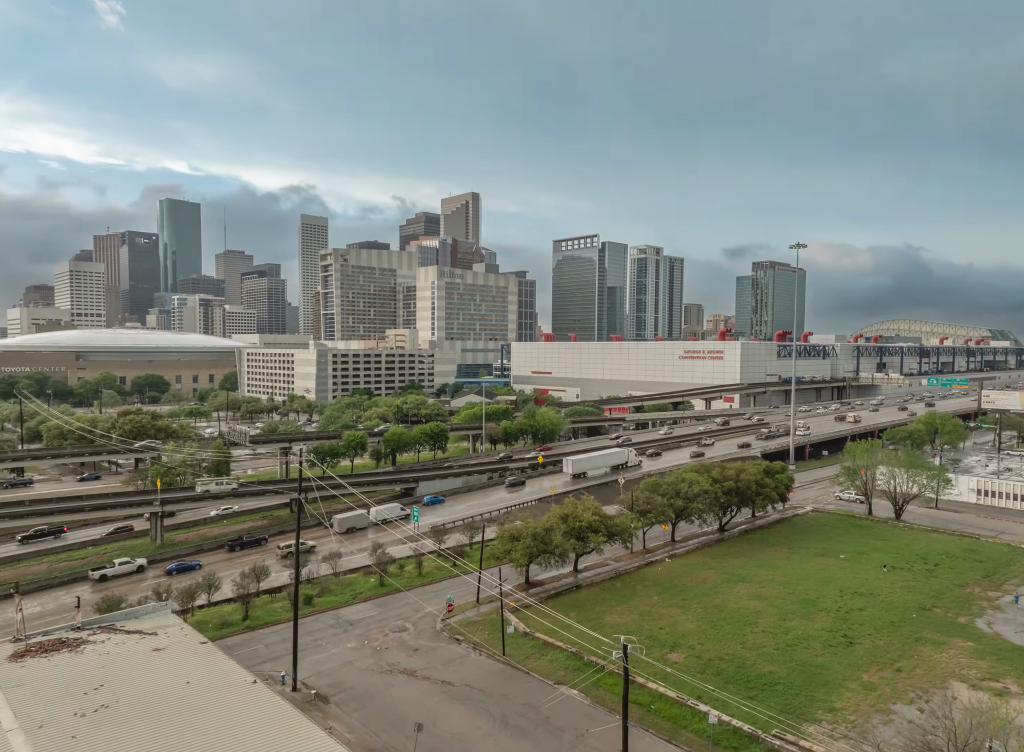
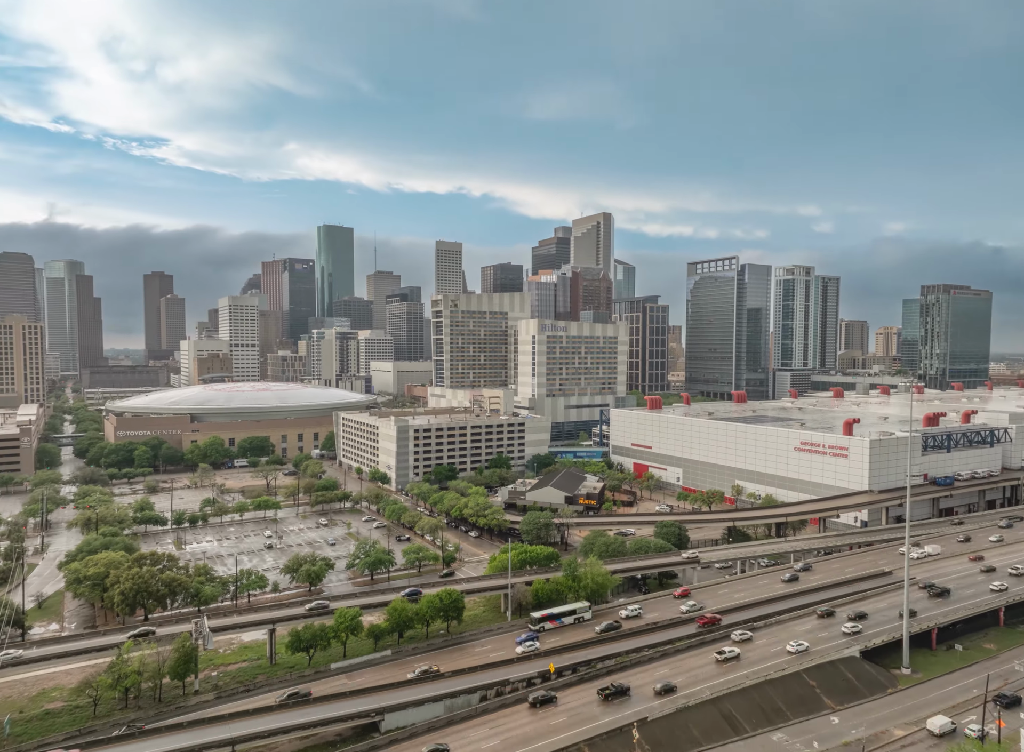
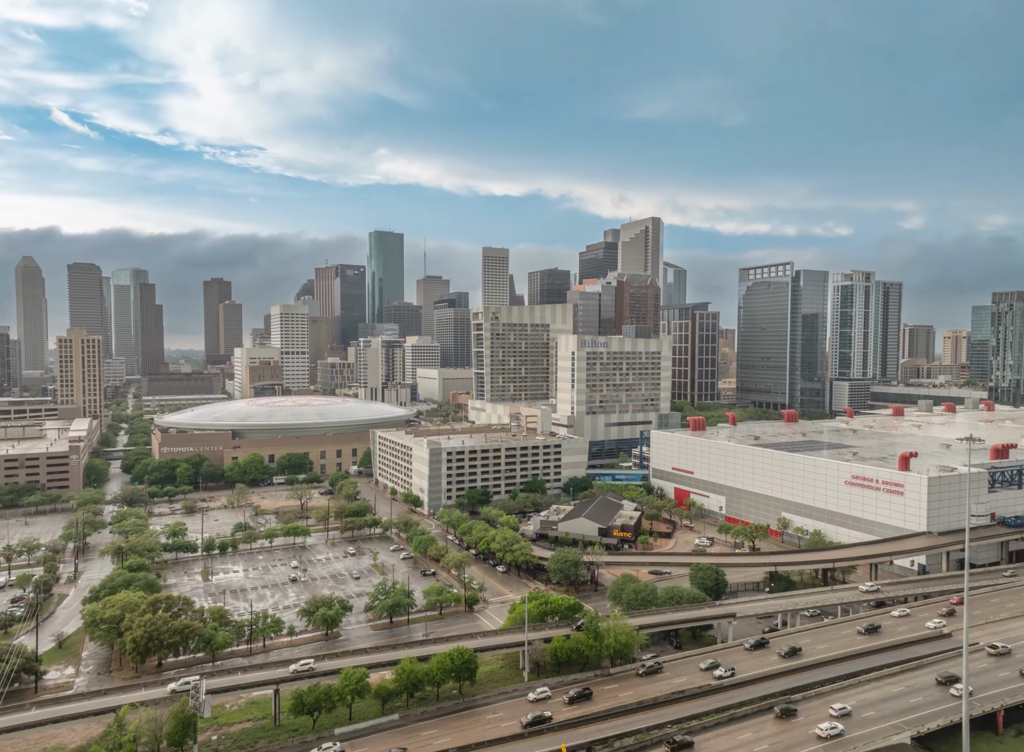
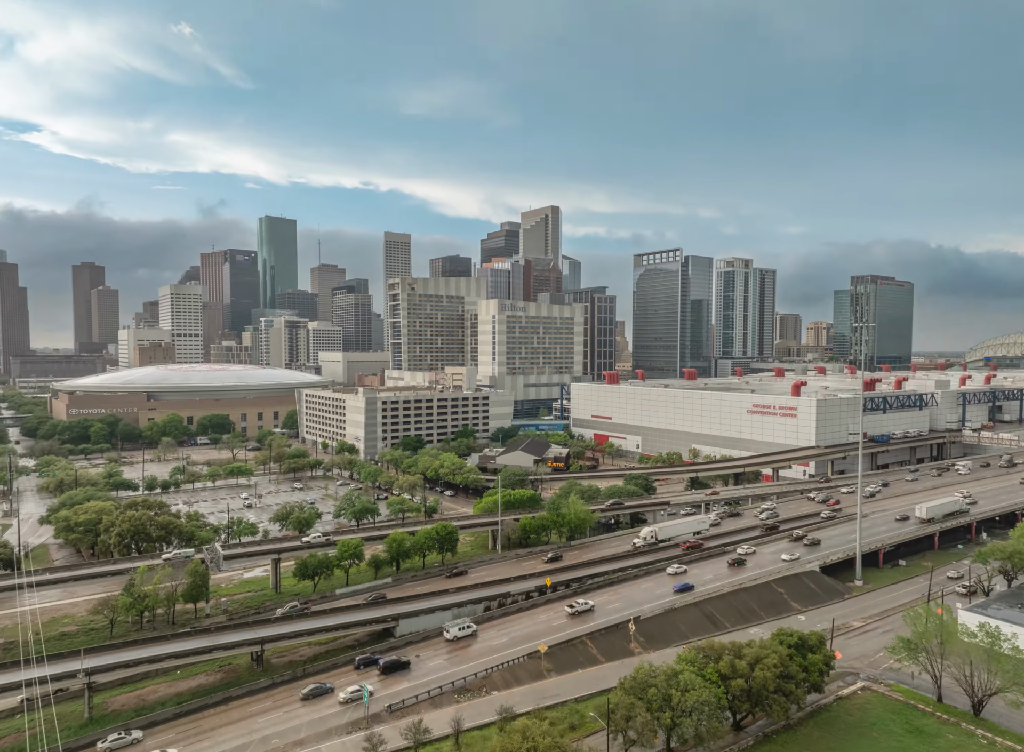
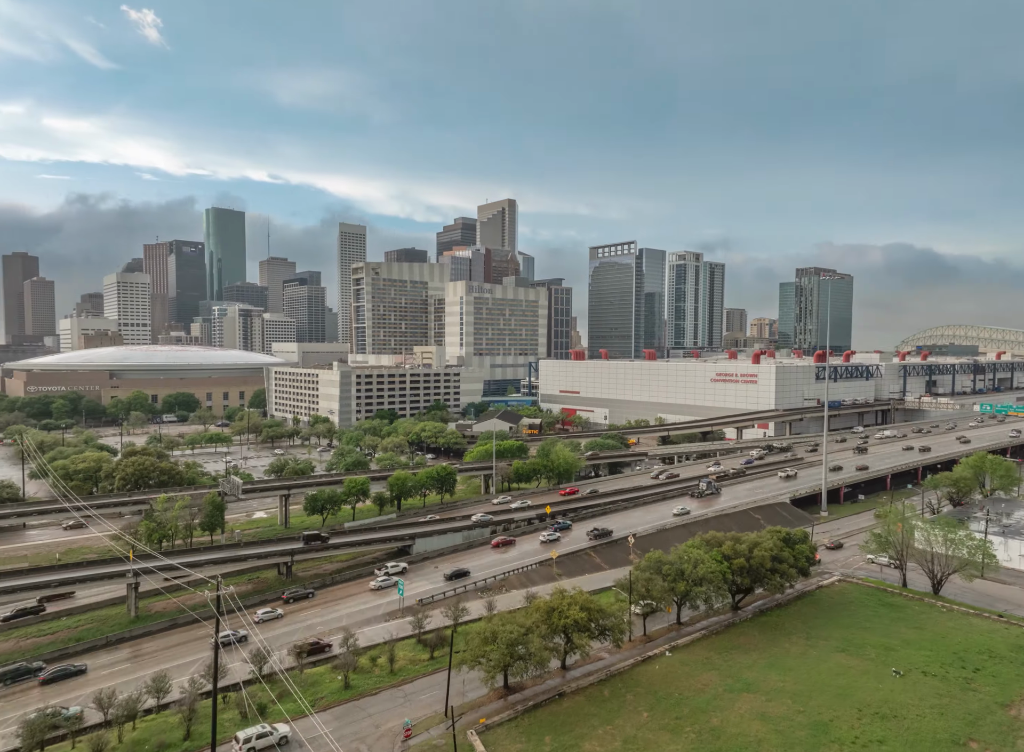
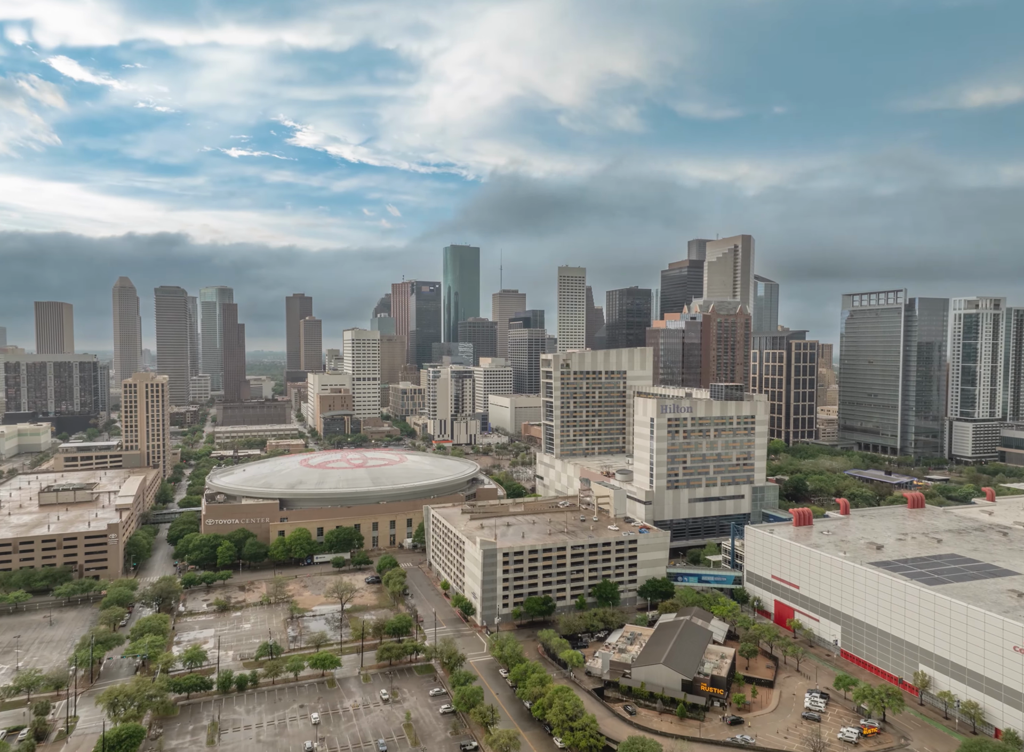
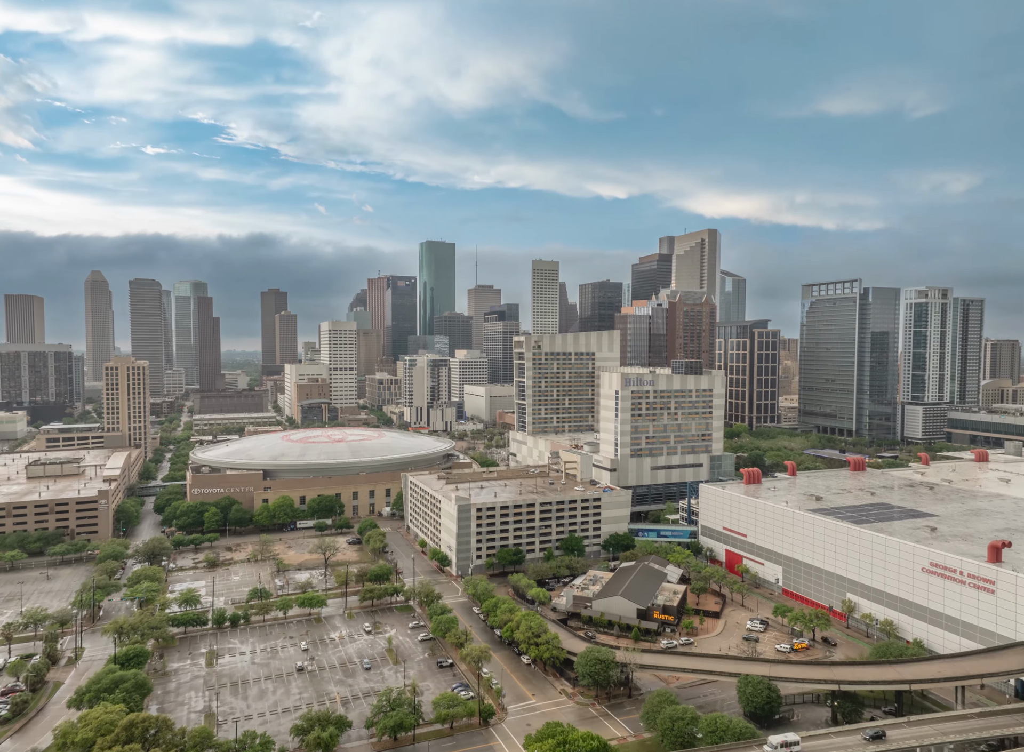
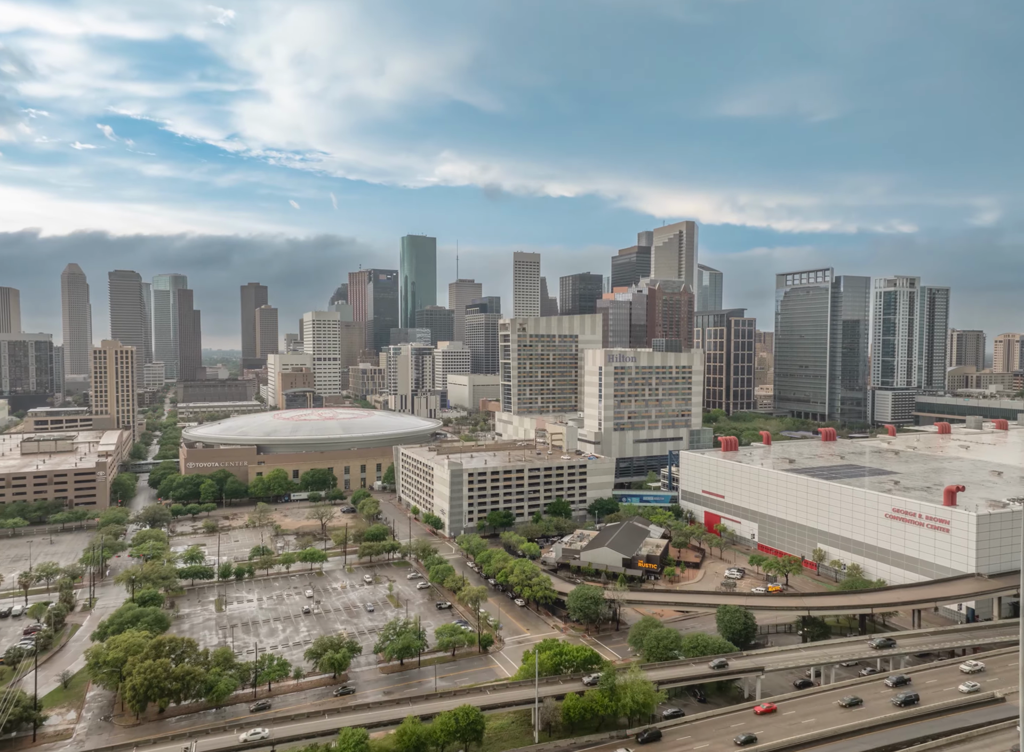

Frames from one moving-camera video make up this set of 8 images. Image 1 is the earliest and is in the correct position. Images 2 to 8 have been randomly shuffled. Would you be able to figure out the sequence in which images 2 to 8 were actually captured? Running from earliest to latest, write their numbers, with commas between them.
5, 4, 2, 3, 8, 7, 6
